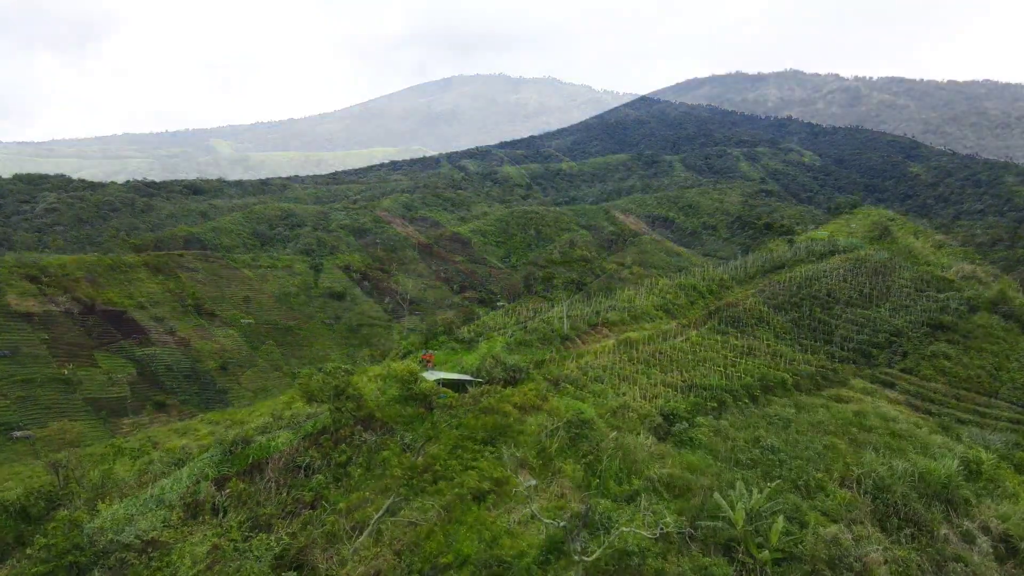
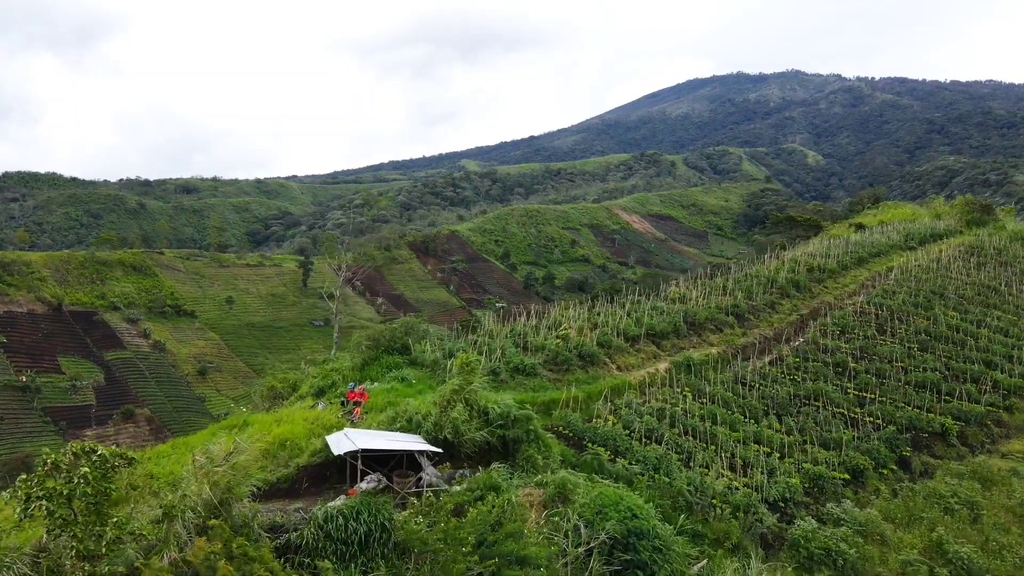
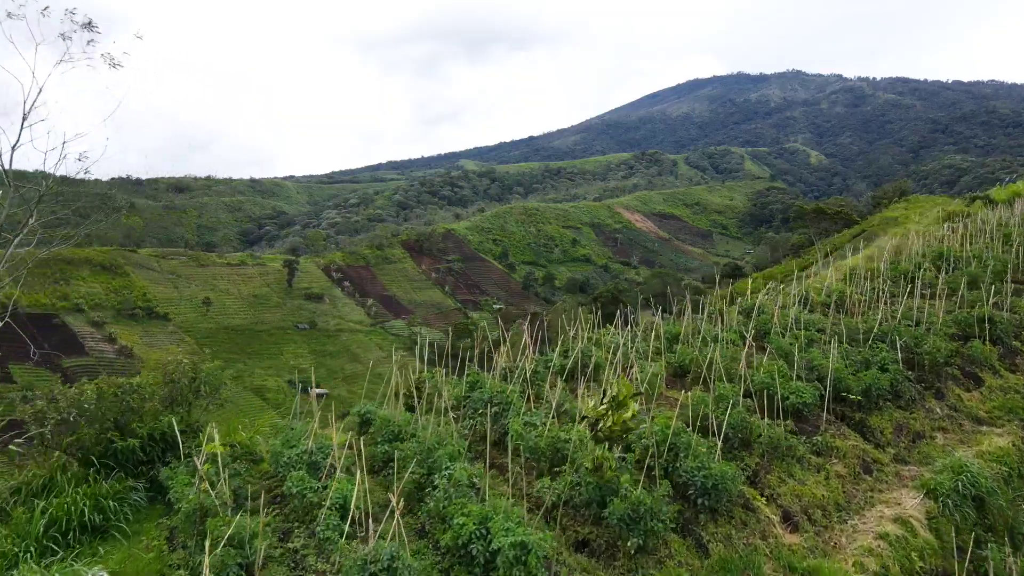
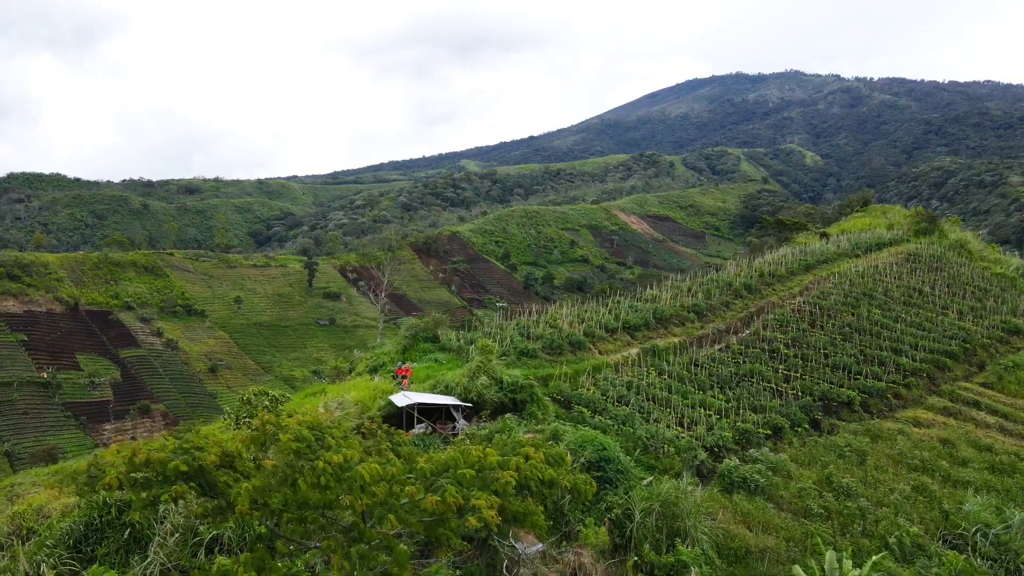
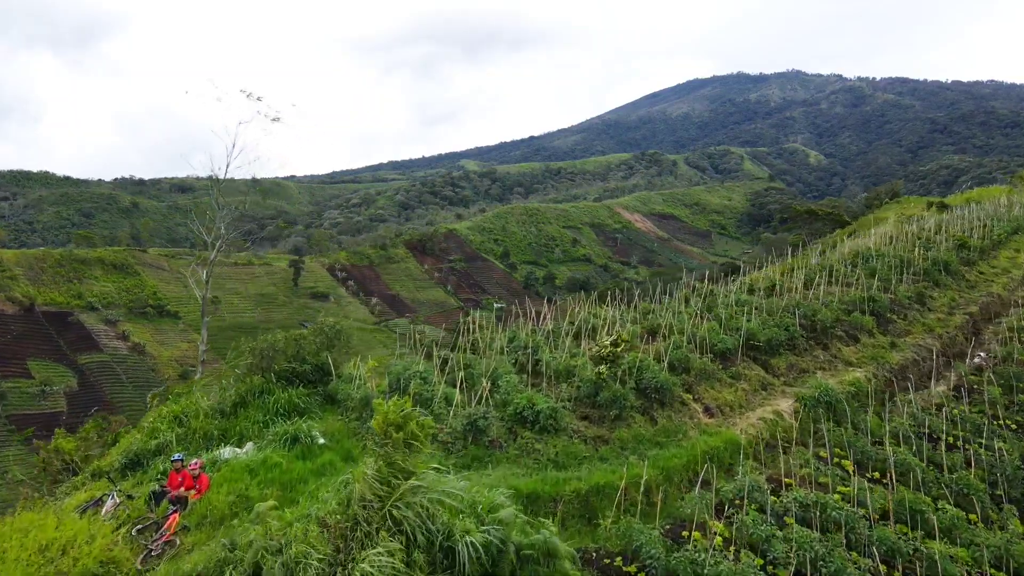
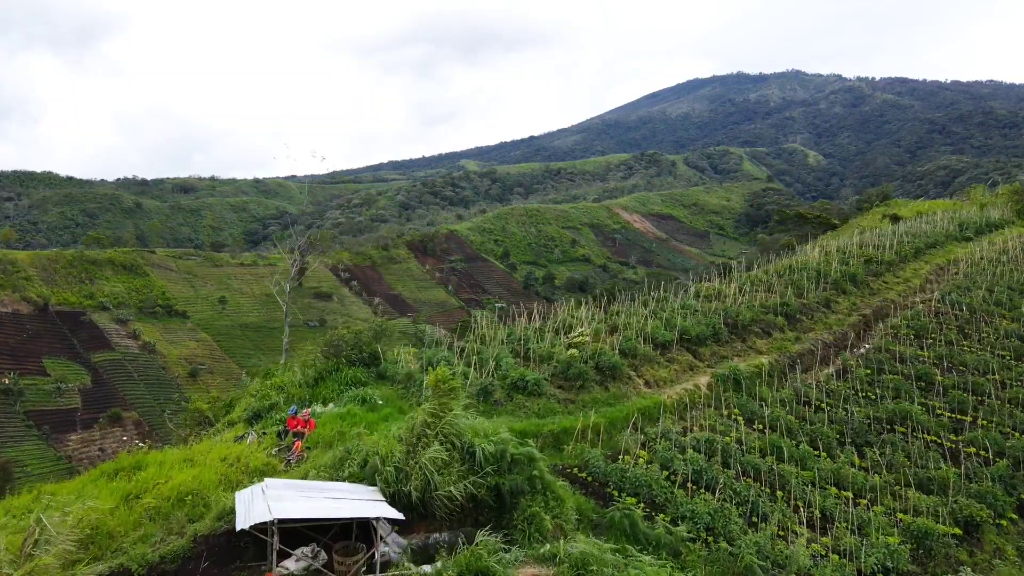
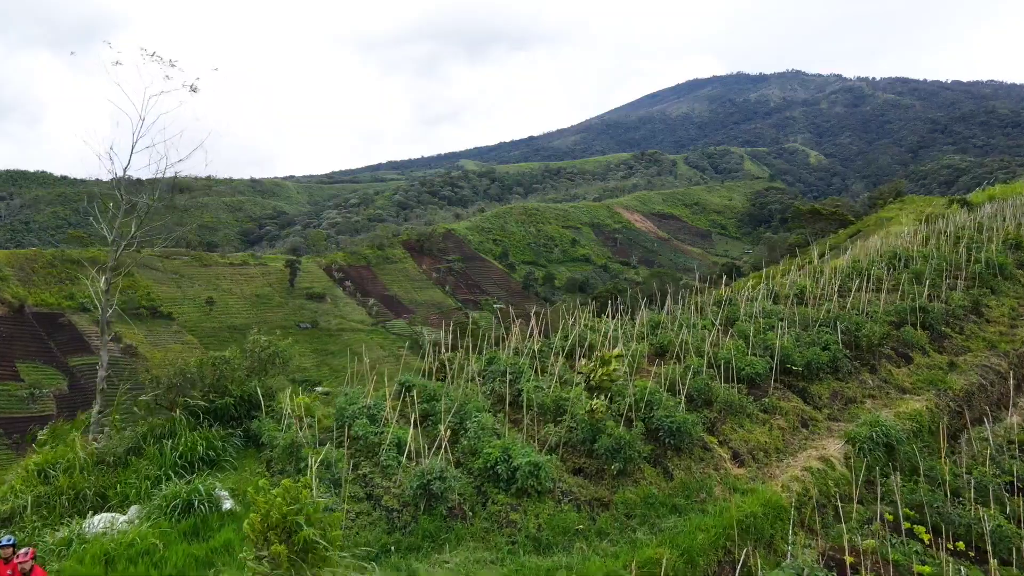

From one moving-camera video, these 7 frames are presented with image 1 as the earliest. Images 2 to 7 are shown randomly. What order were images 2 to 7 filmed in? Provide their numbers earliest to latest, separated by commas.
4, 2, 6, 5, 7, 3
